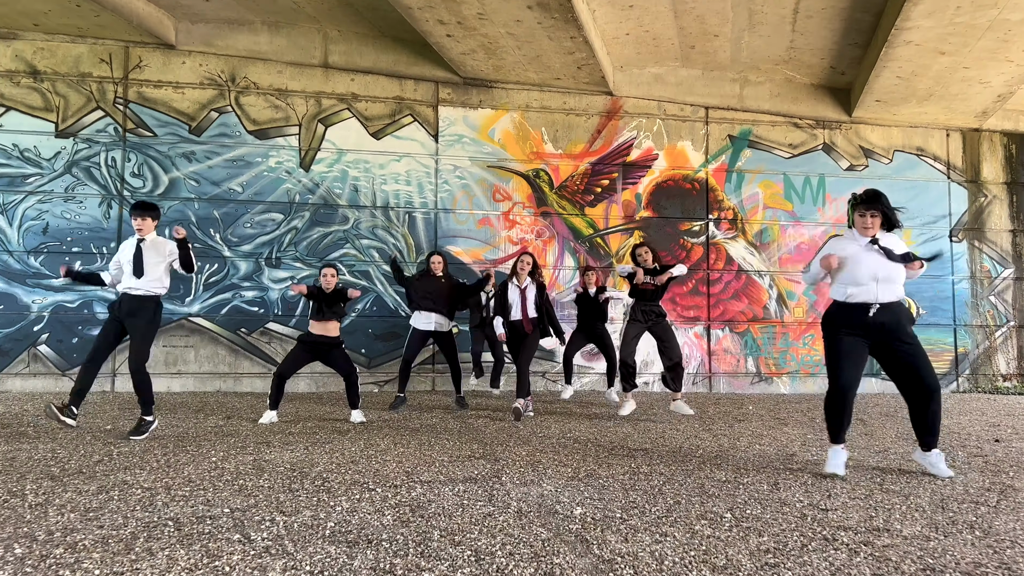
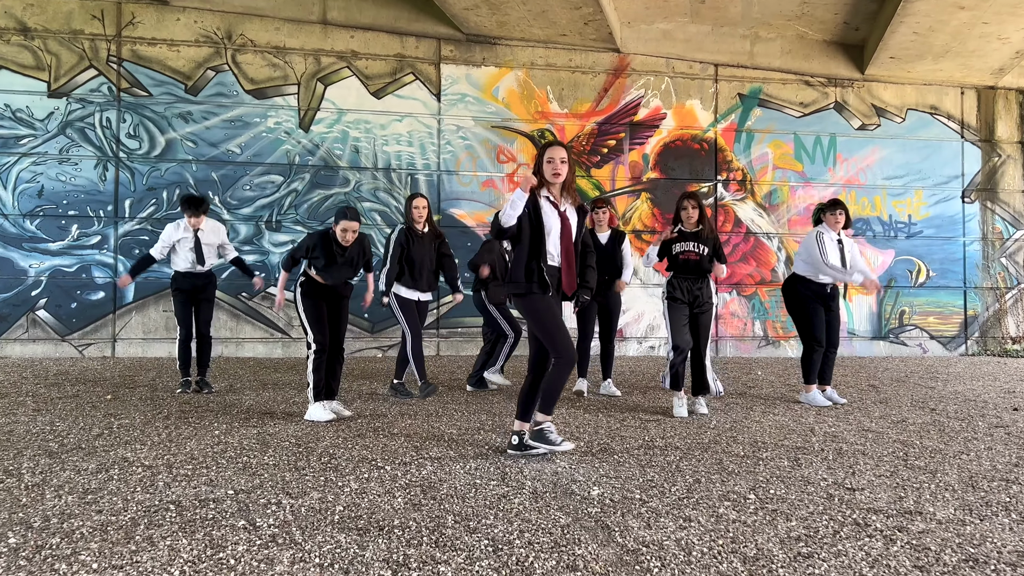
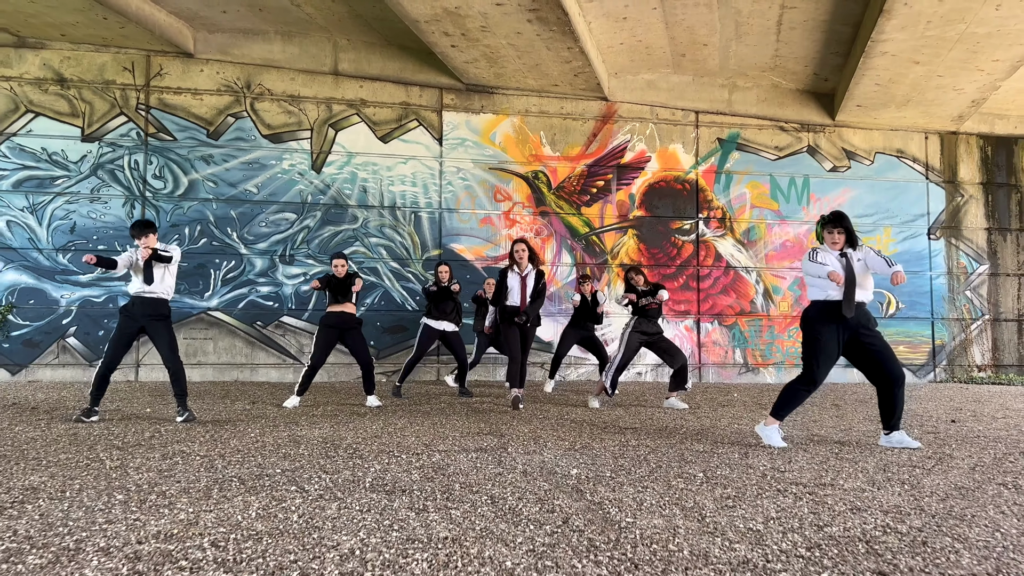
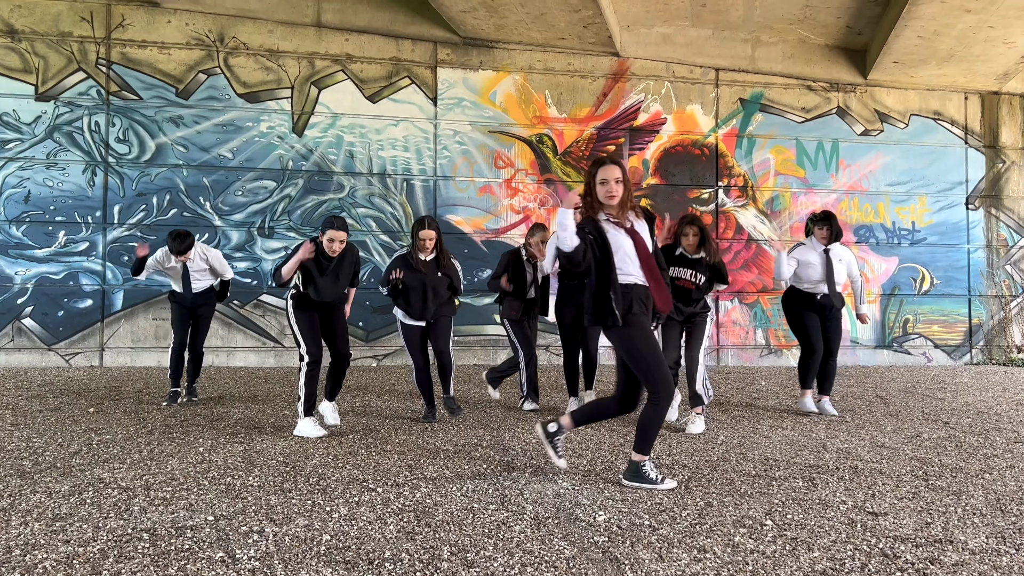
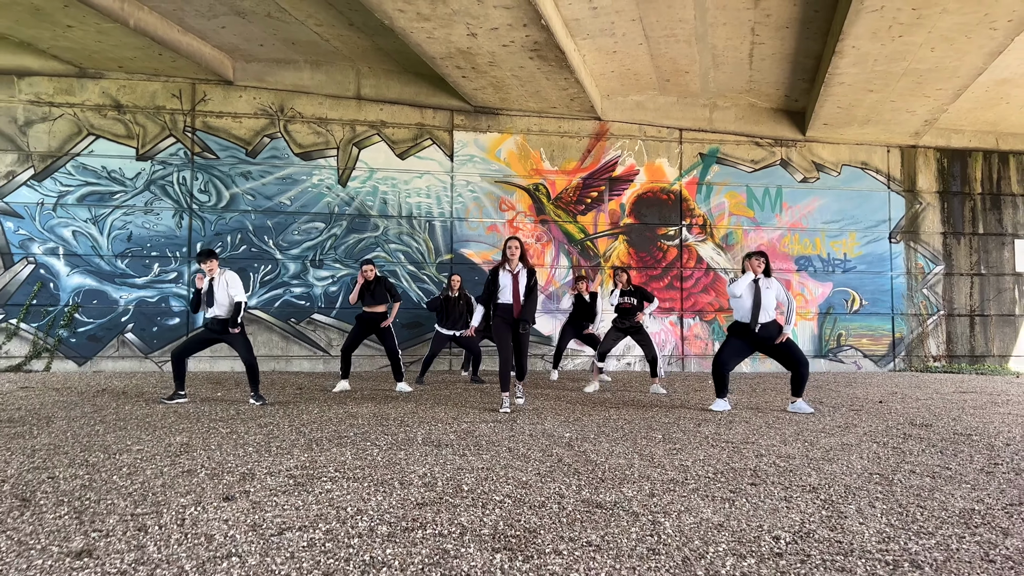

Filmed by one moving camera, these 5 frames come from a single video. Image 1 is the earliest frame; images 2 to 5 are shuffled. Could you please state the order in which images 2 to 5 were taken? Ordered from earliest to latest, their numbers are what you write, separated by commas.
3, 5, 2, 4
